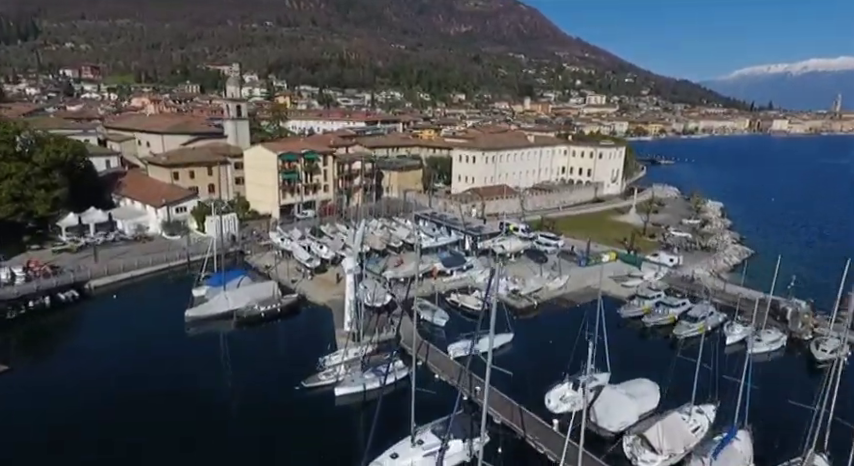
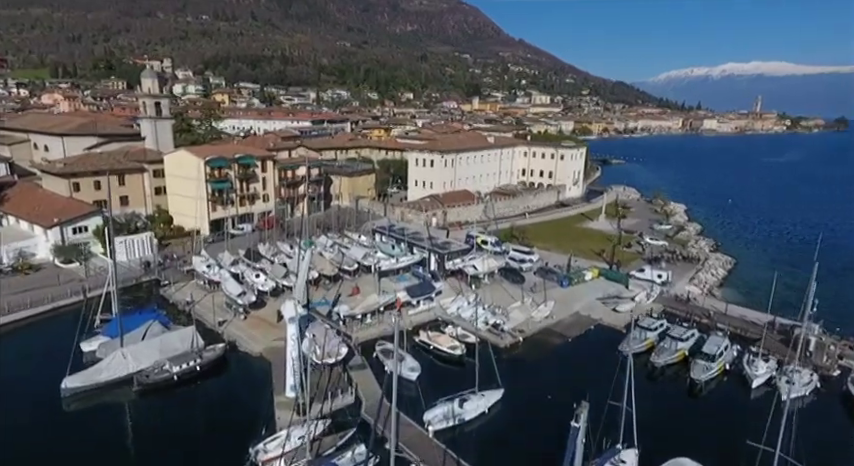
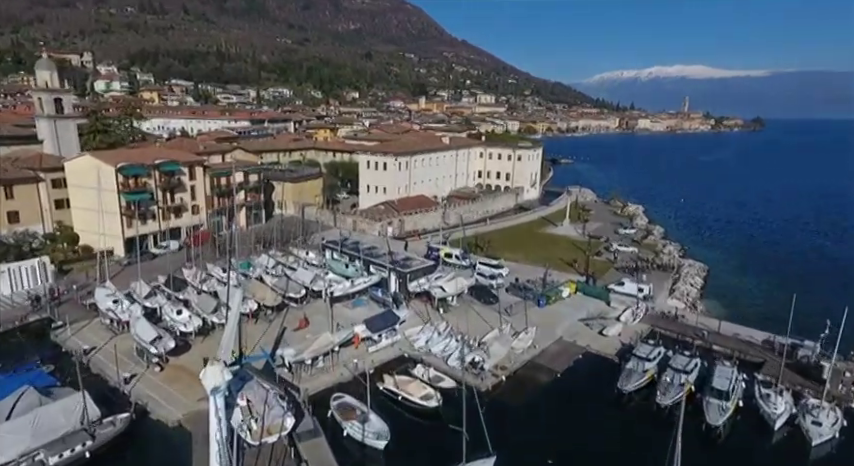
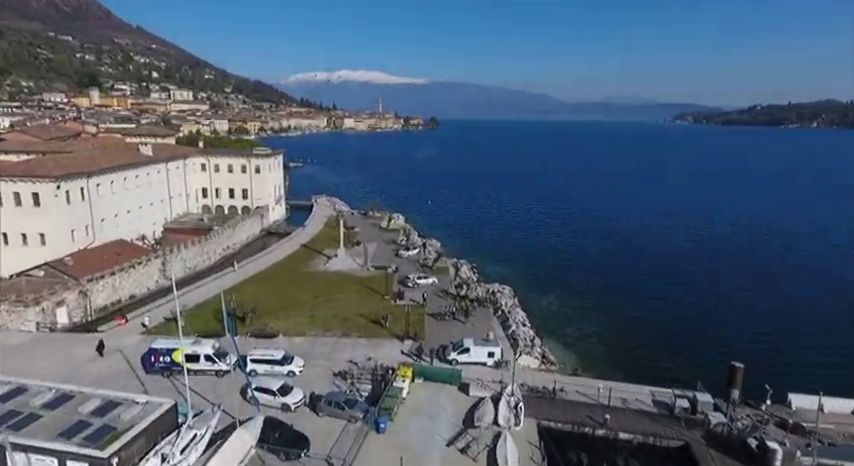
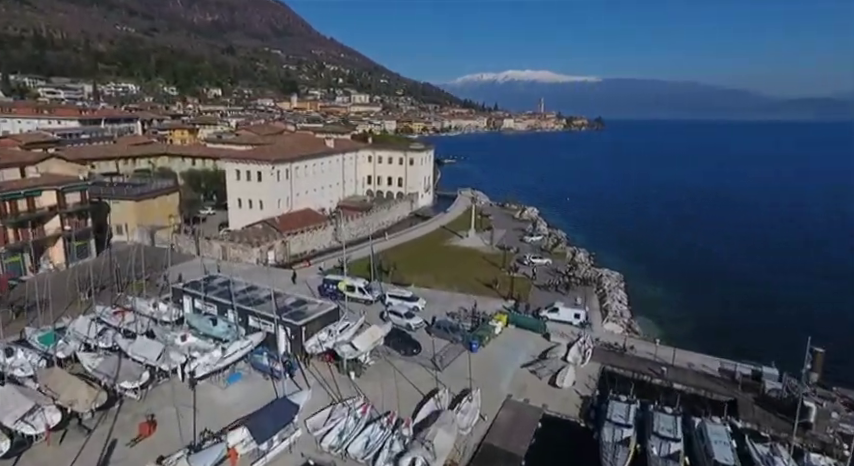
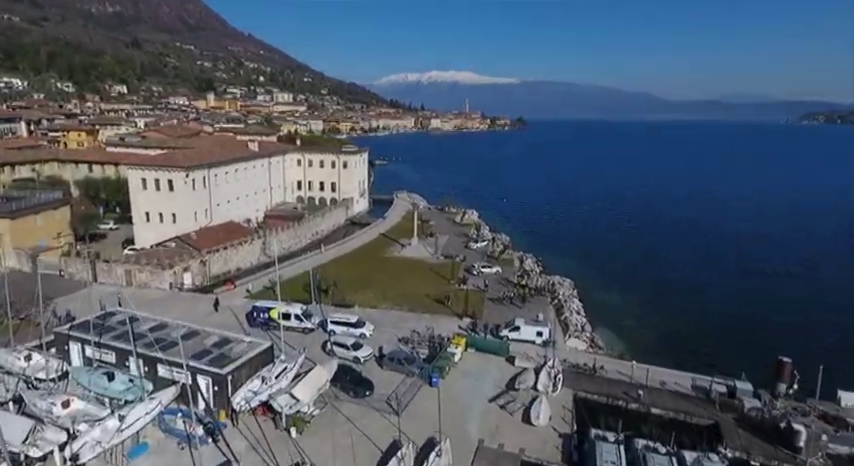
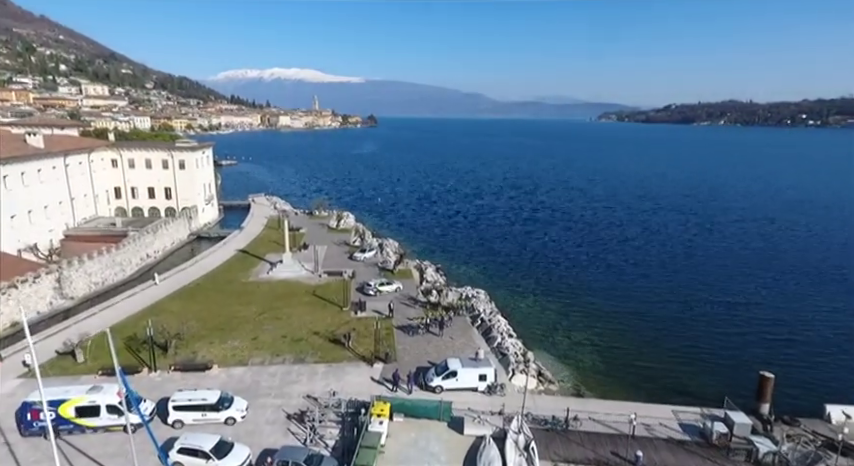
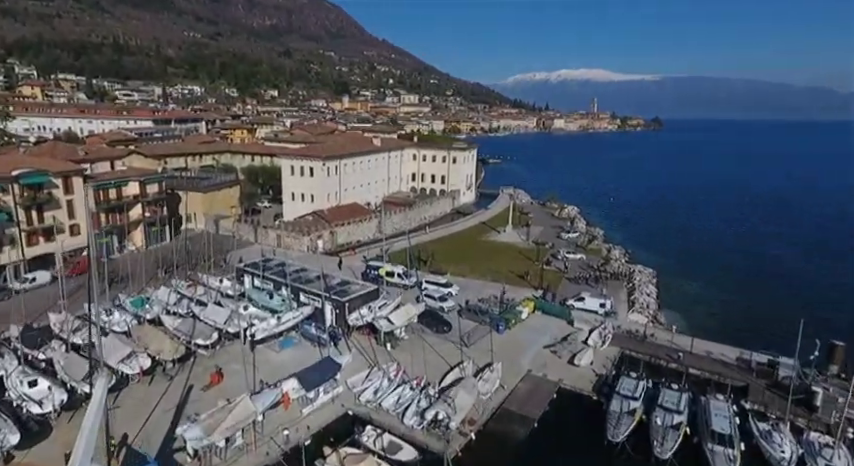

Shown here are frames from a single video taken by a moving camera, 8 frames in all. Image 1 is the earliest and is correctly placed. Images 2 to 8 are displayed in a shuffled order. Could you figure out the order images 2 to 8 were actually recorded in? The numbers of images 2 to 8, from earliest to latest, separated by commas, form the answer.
2, 3, 8, 5, 6, 4, 7
